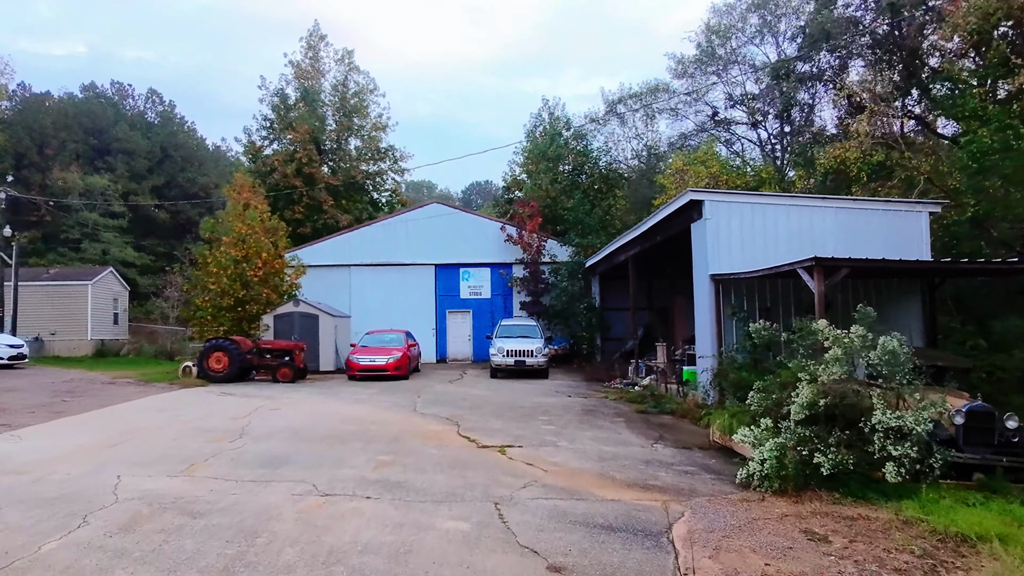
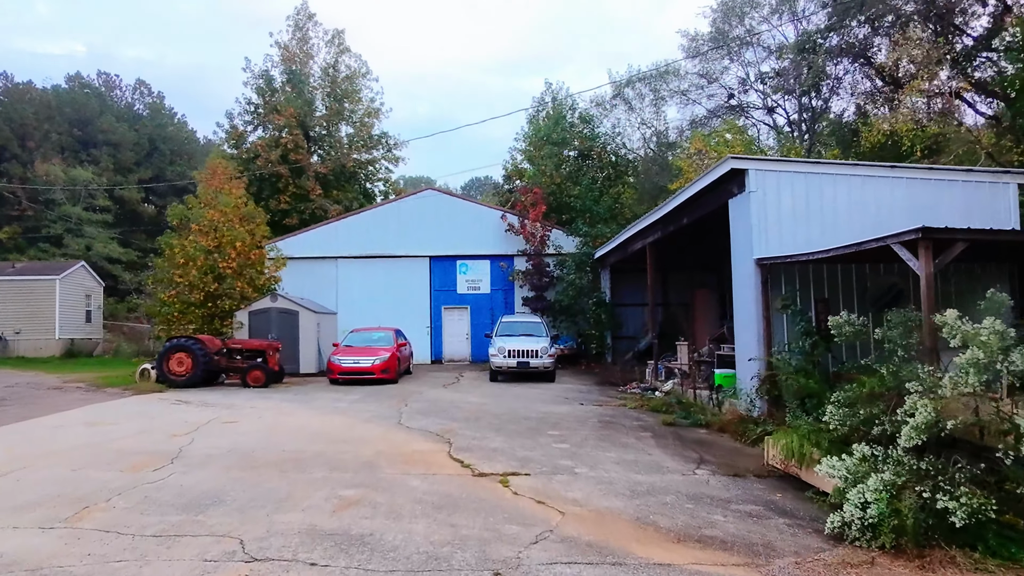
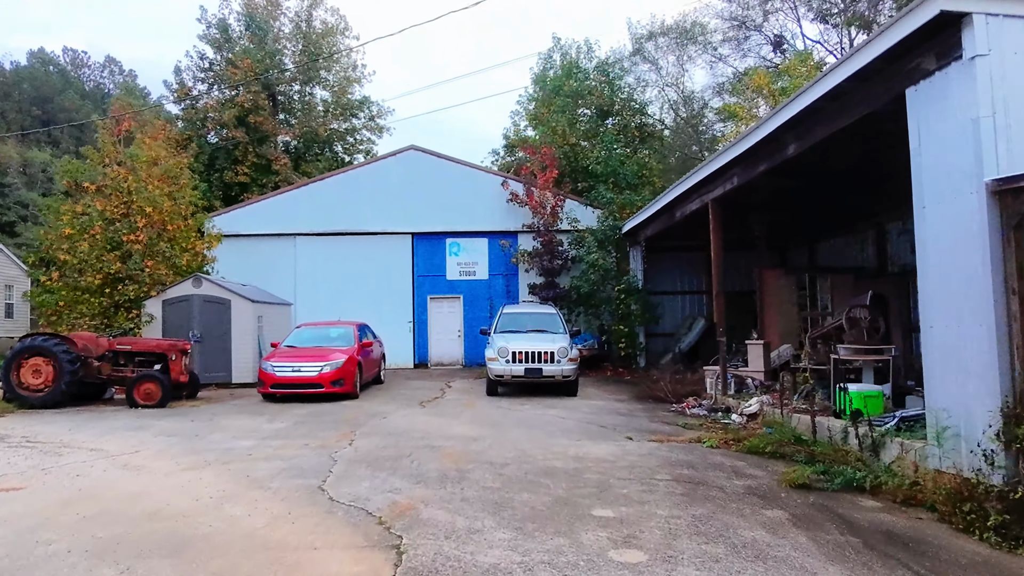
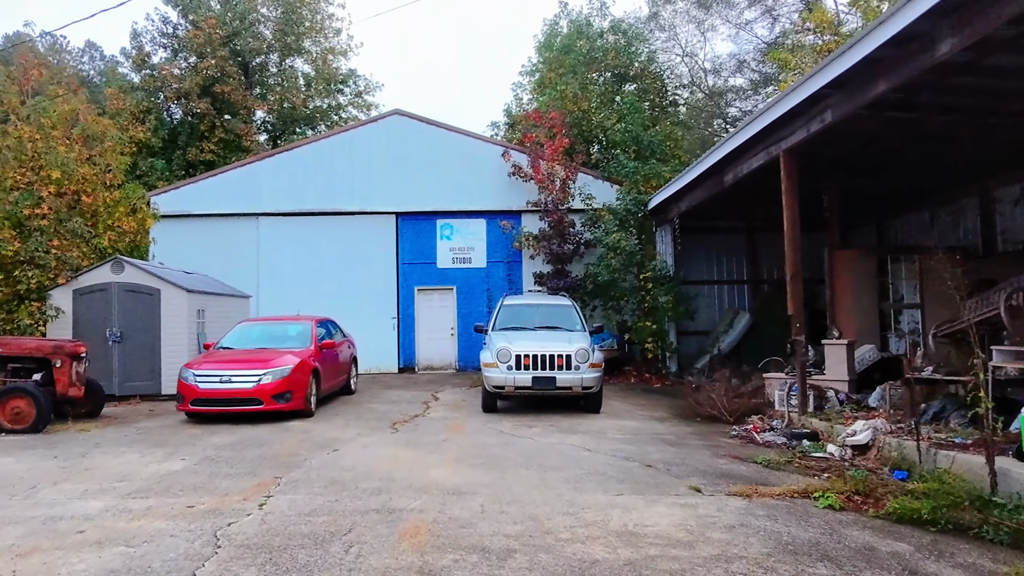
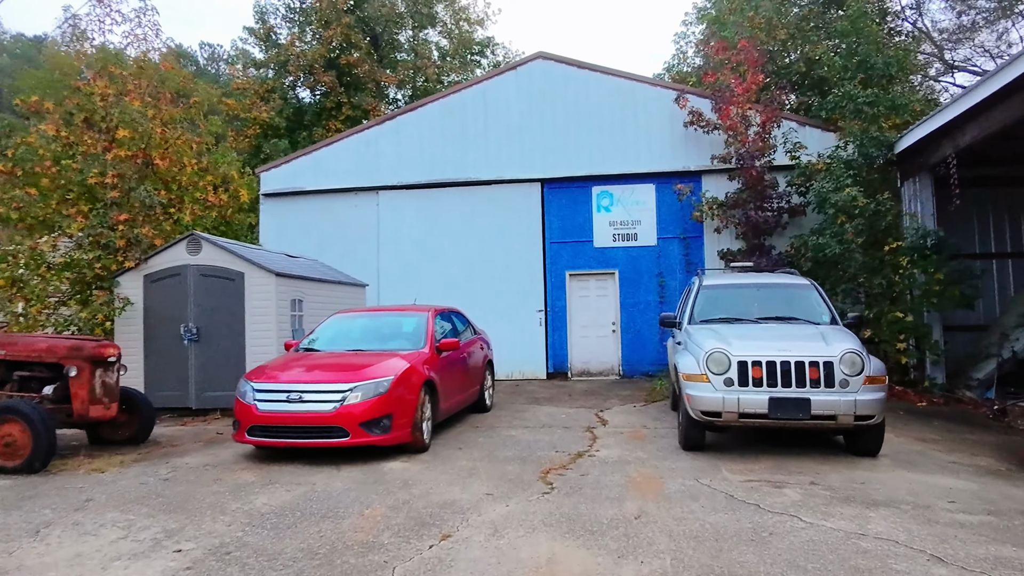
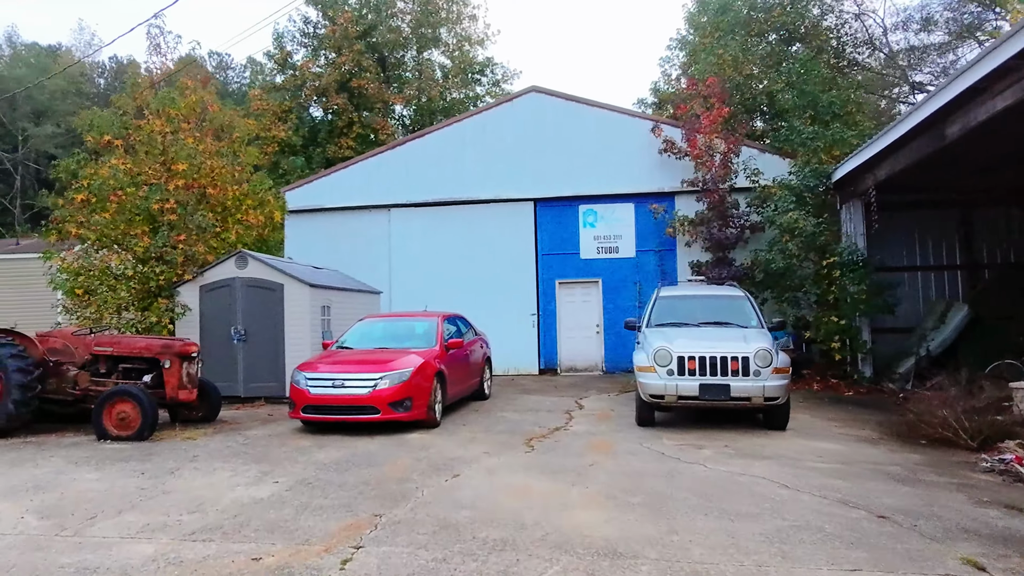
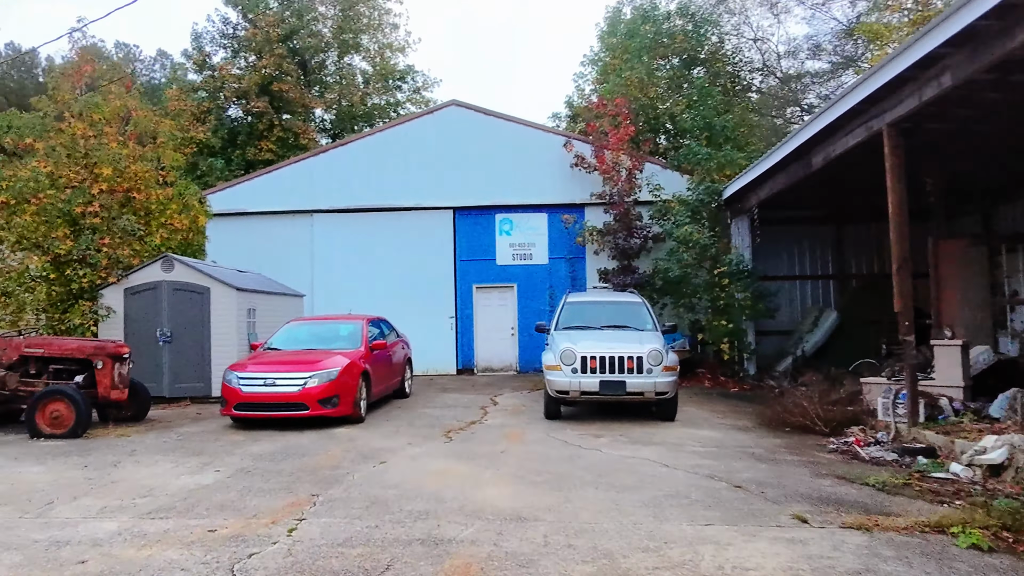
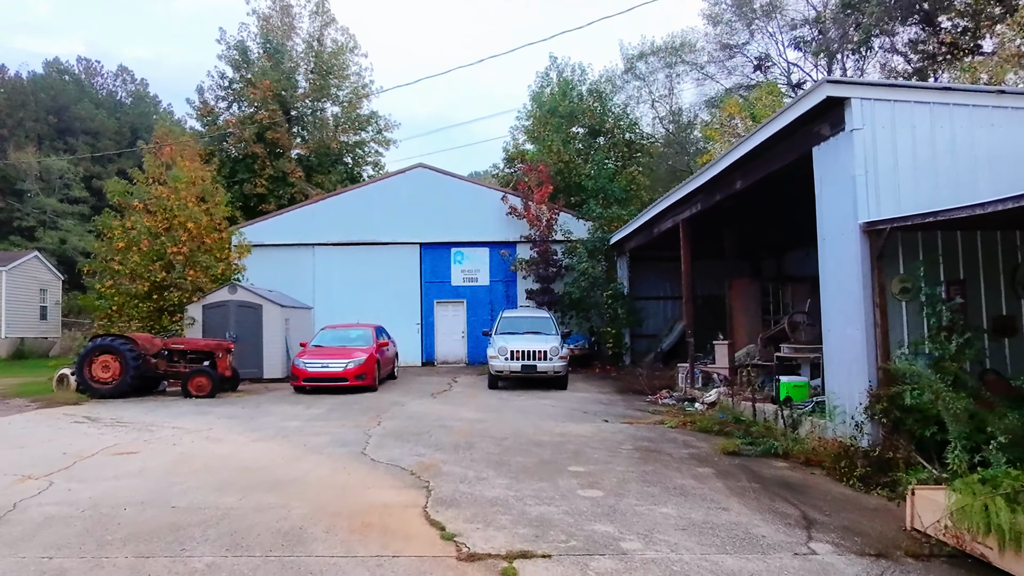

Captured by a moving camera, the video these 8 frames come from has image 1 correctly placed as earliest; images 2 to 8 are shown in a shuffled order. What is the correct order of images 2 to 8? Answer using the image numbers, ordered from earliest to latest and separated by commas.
2, 8, 3, 4, 7, 6, 5
